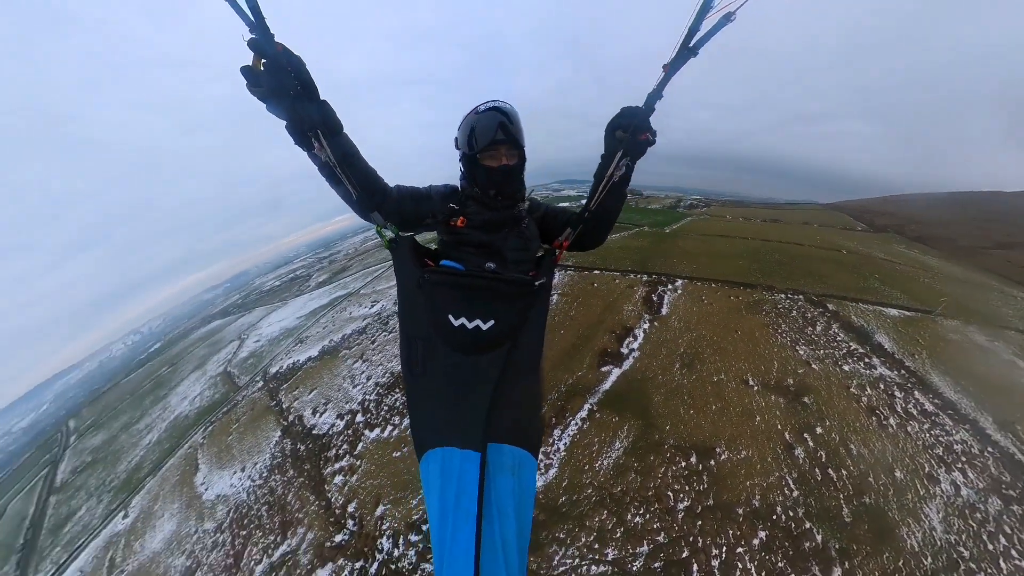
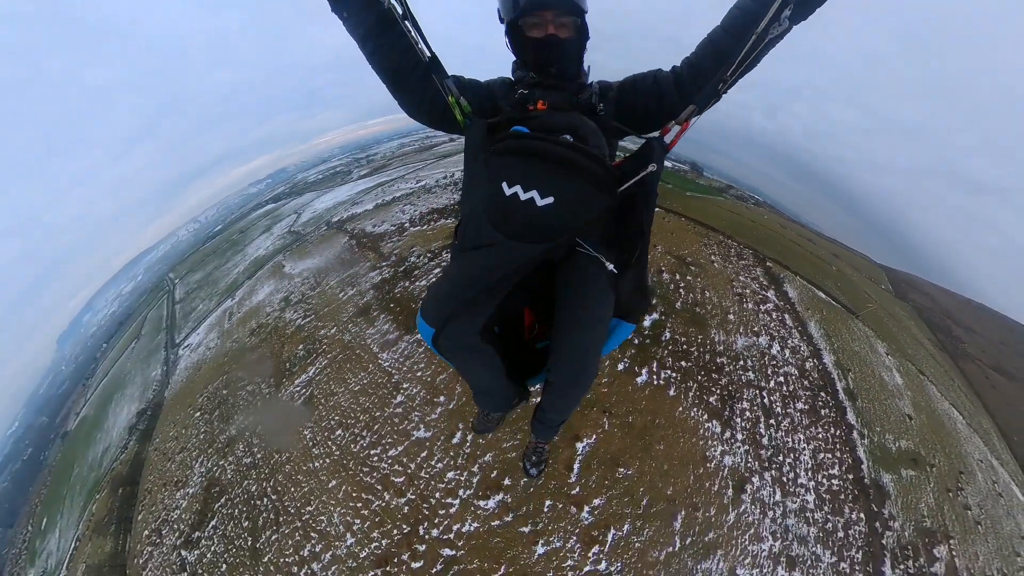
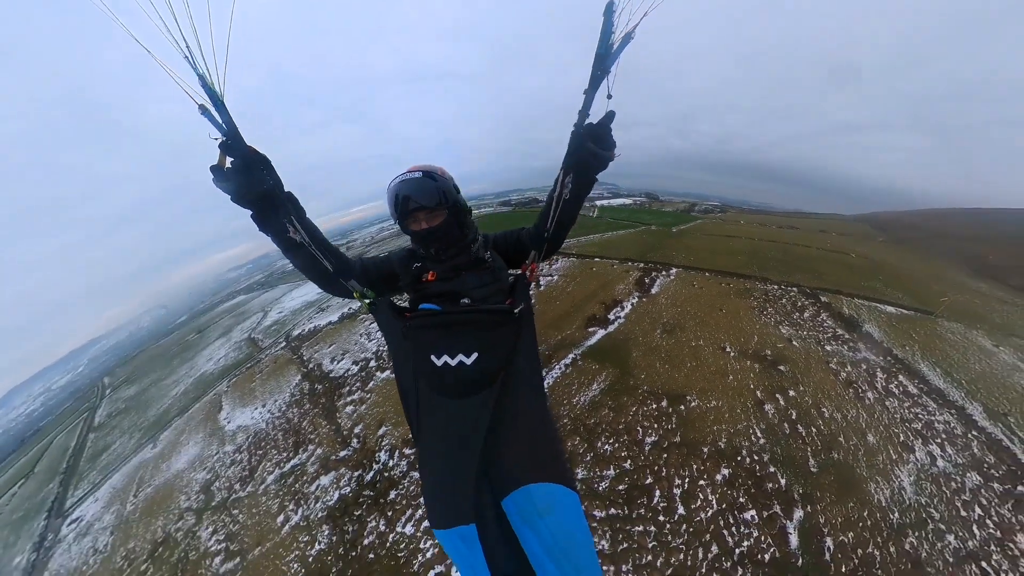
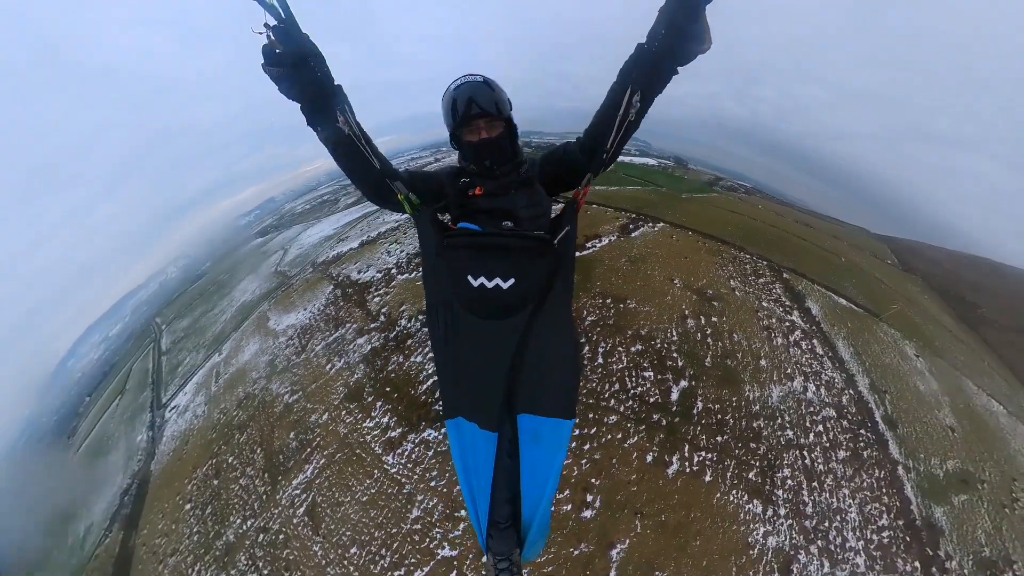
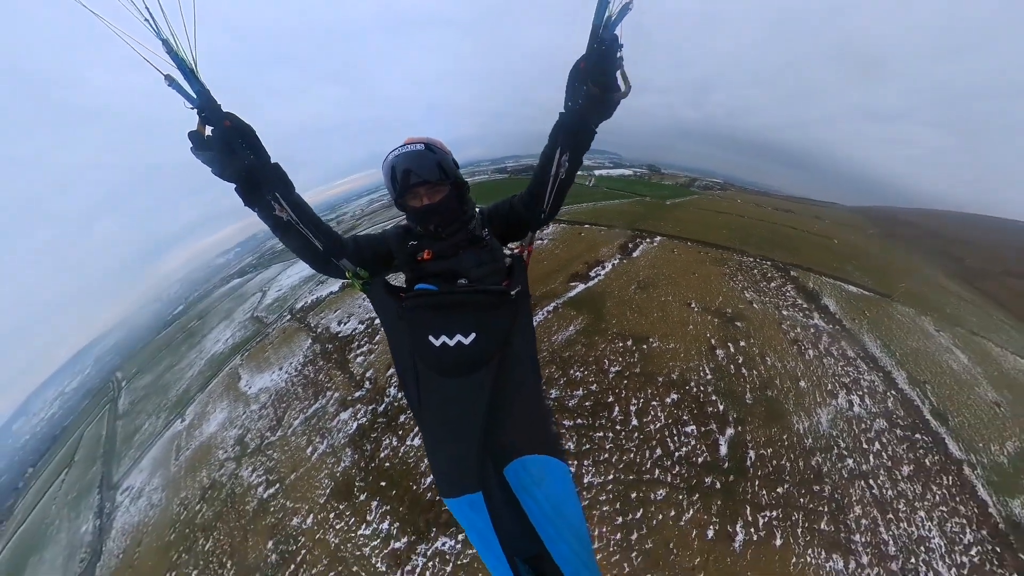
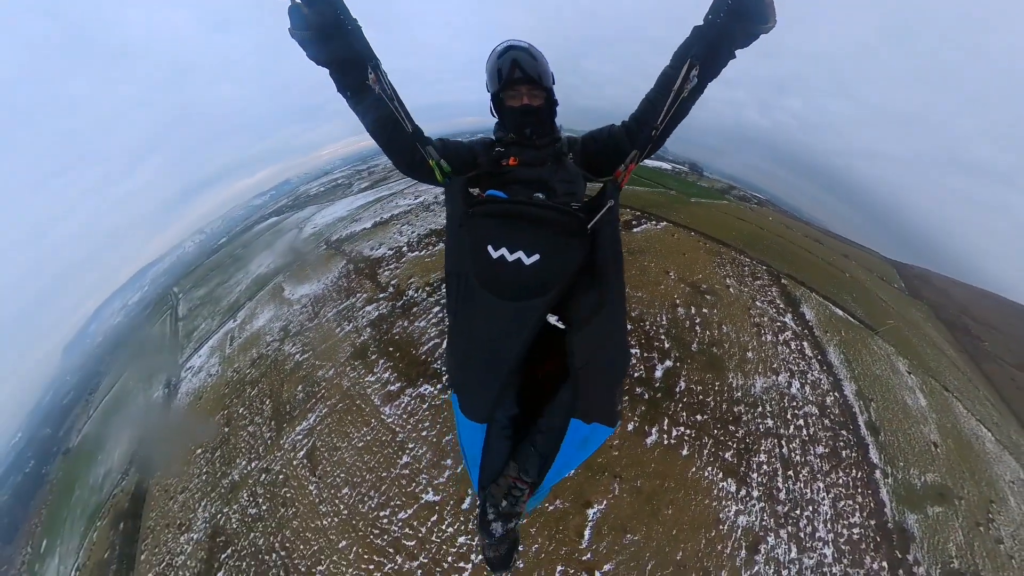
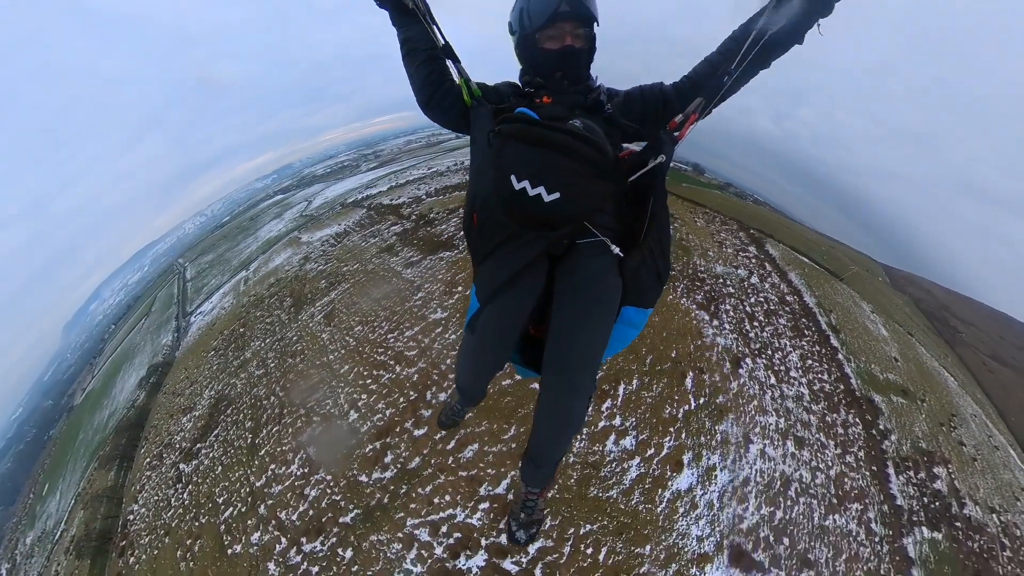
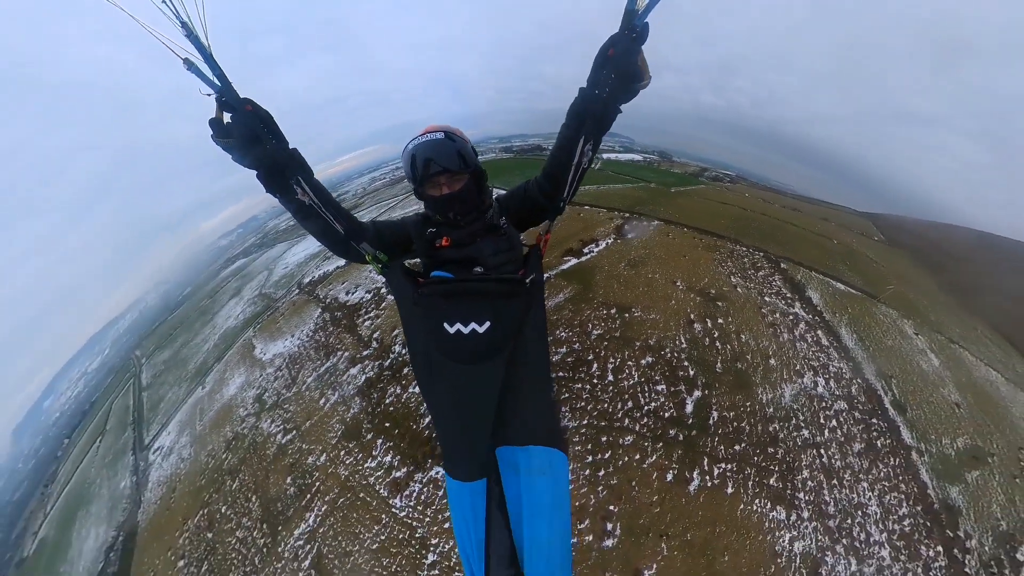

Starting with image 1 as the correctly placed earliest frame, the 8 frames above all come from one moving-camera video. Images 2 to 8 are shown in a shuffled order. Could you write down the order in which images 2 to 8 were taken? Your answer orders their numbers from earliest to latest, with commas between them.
3, 5, 8, 4, 6, 2, 7
